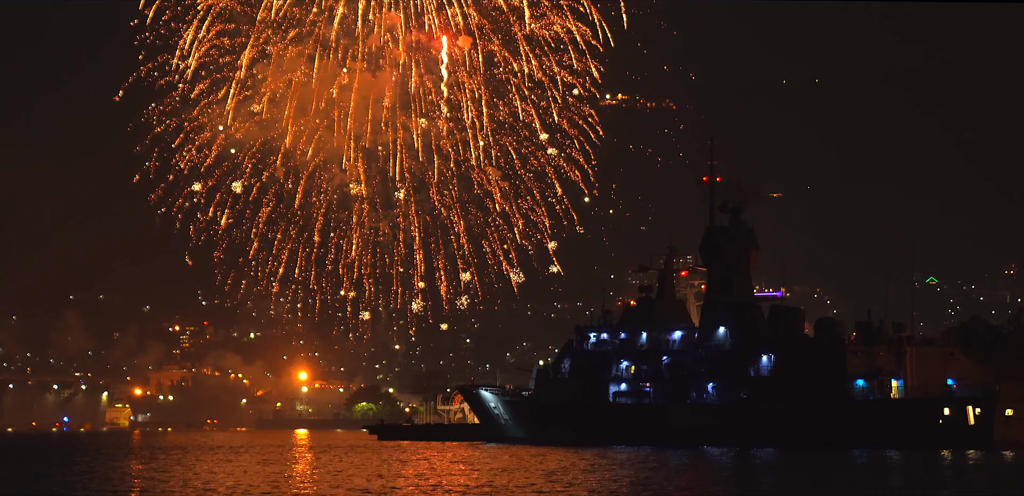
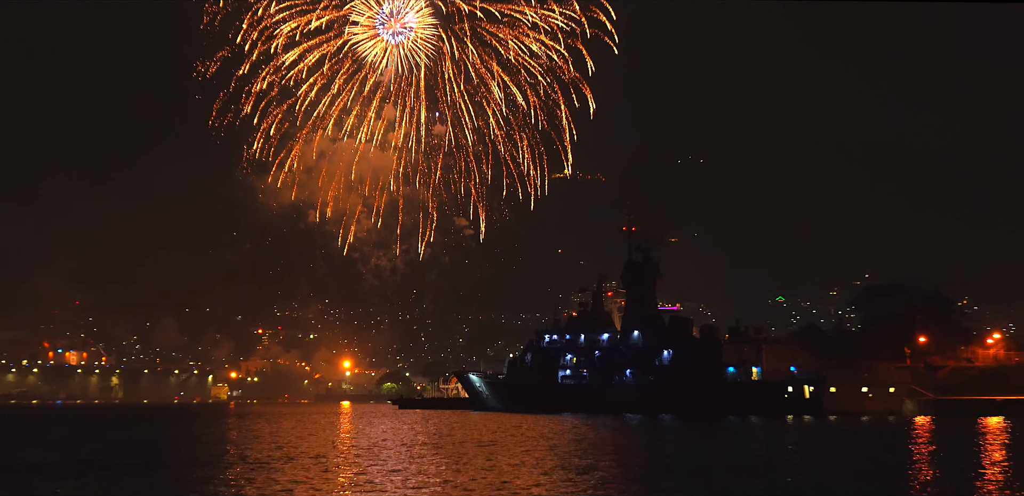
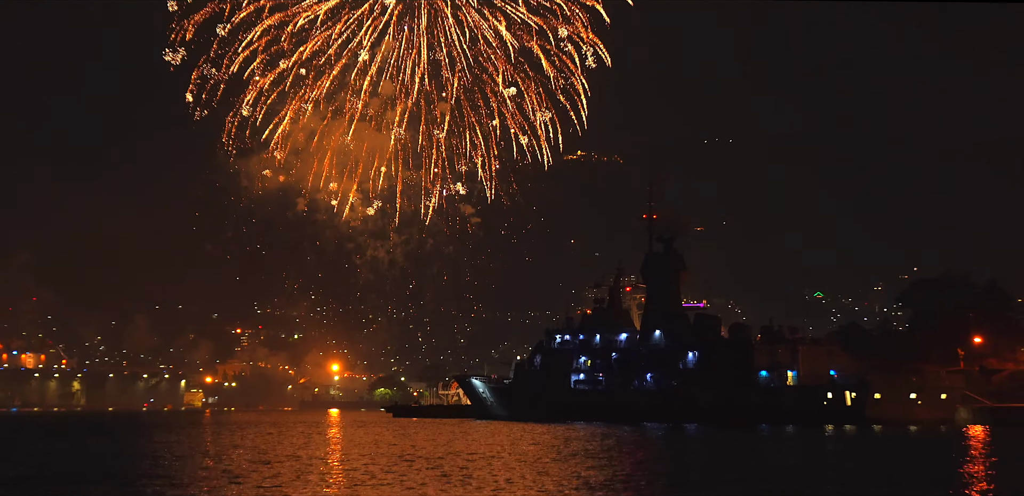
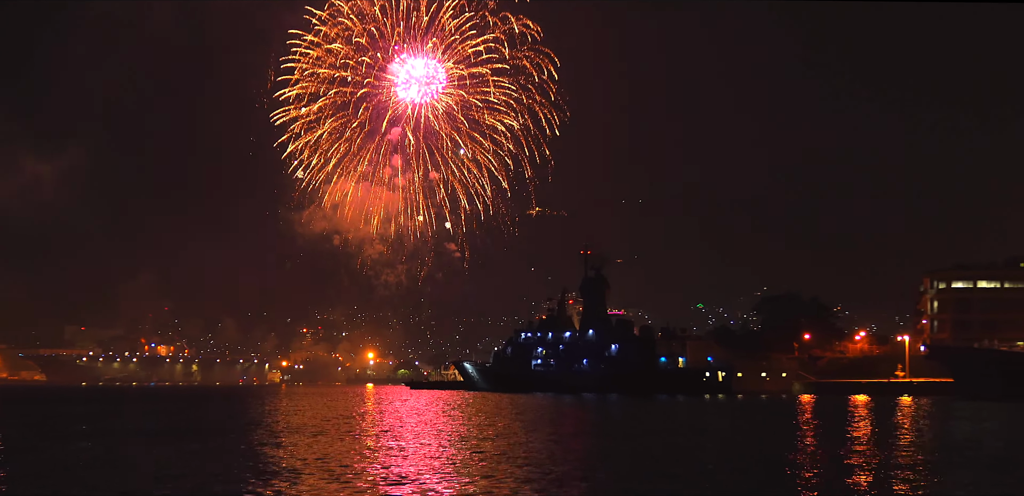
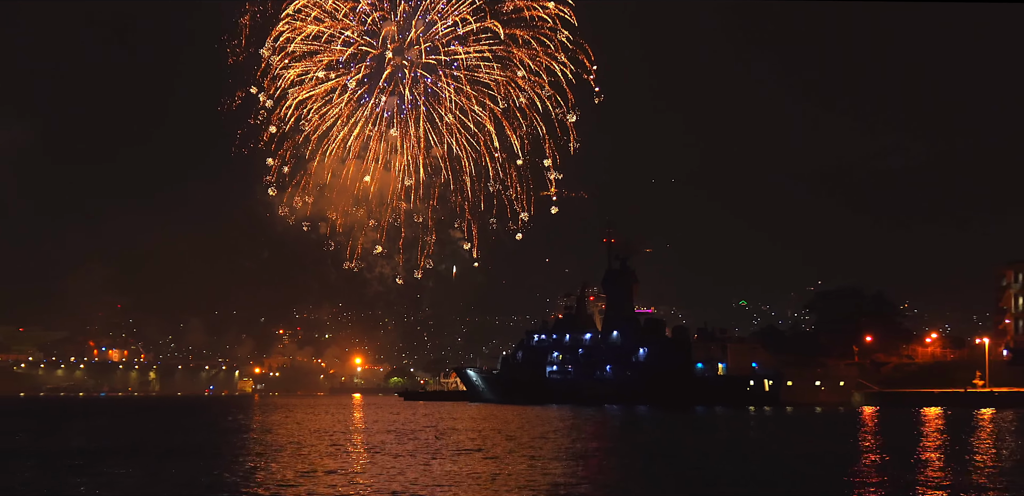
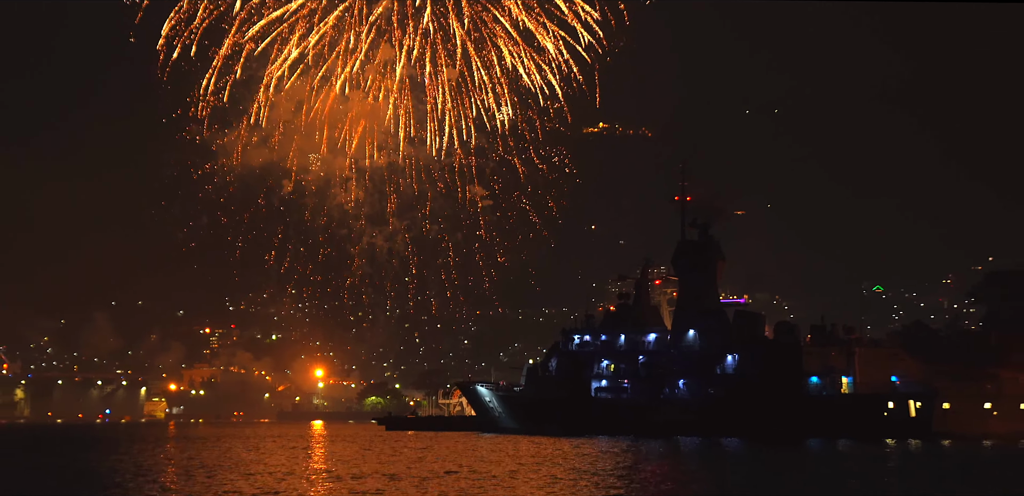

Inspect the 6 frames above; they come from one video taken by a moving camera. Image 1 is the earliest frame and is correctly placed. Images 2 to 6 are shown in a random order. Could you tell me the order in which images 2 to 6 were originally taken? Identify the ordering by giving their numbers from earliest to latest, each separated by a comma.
6, 3, 2, 5, 4
